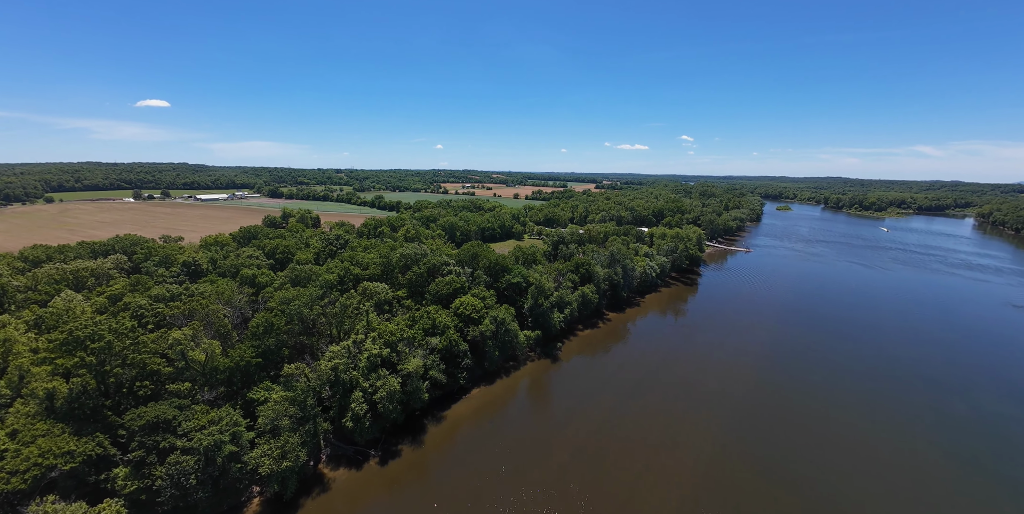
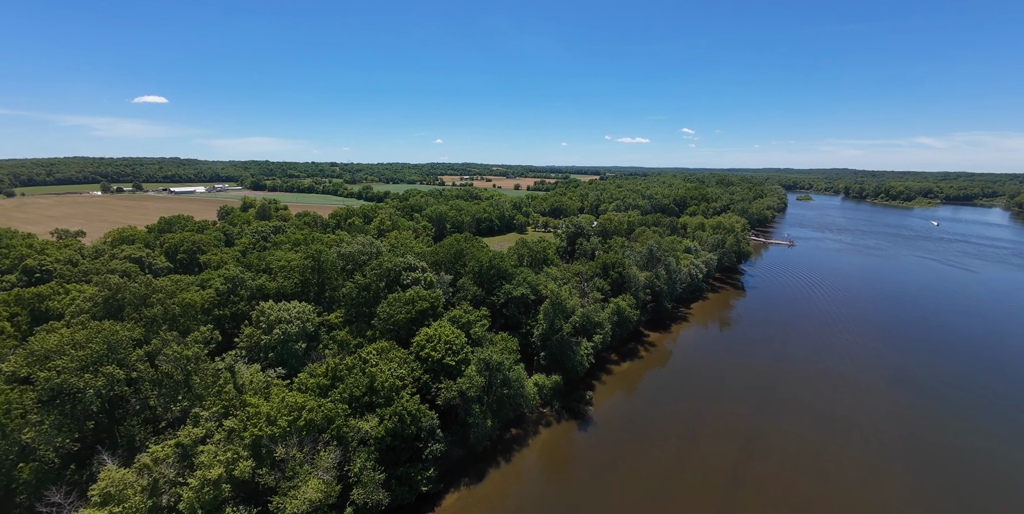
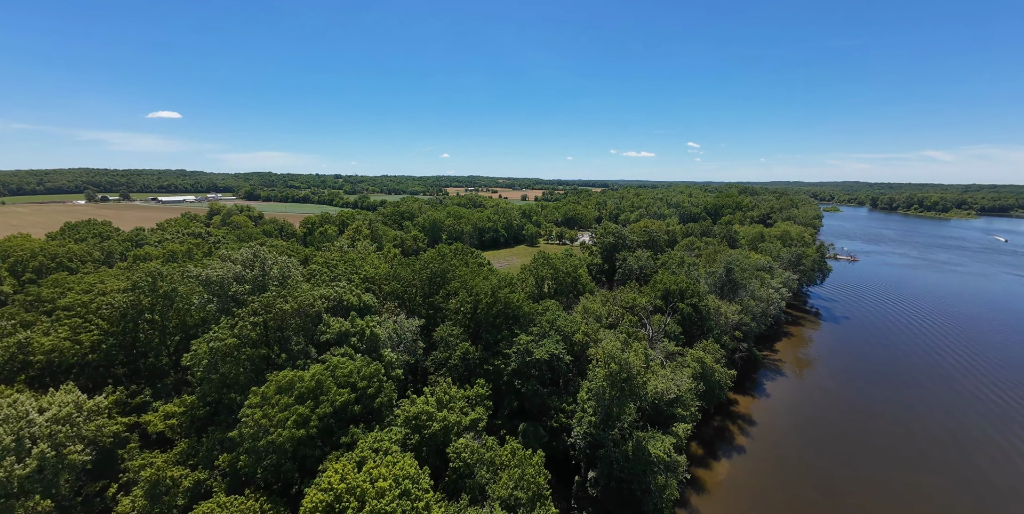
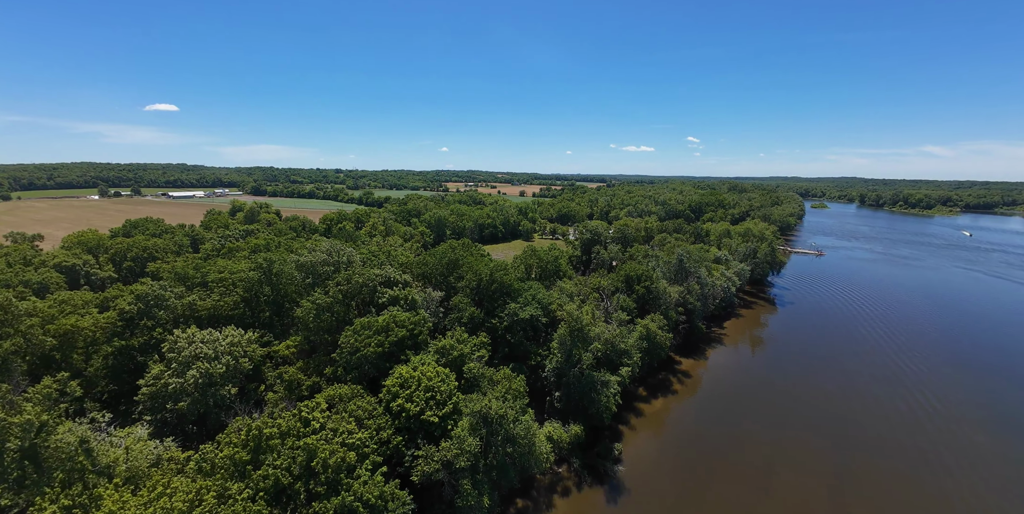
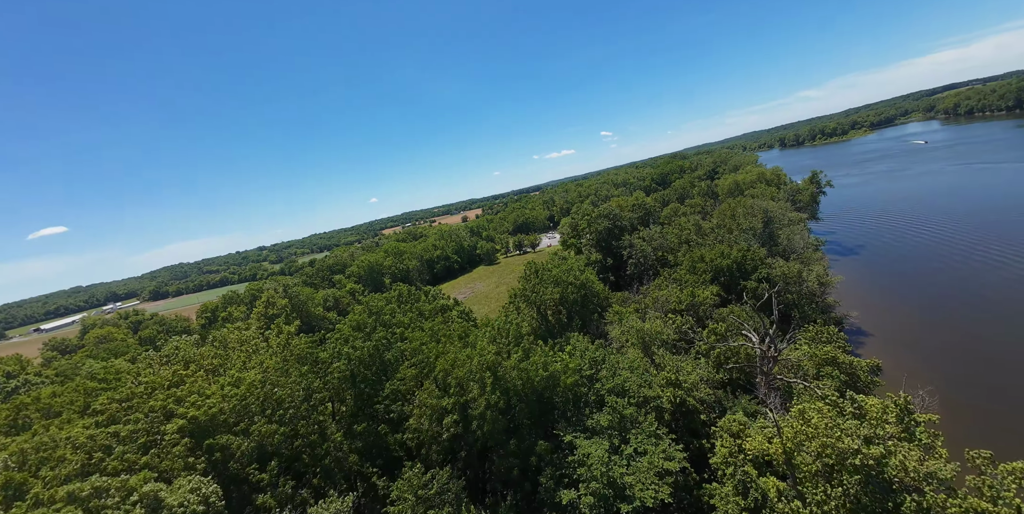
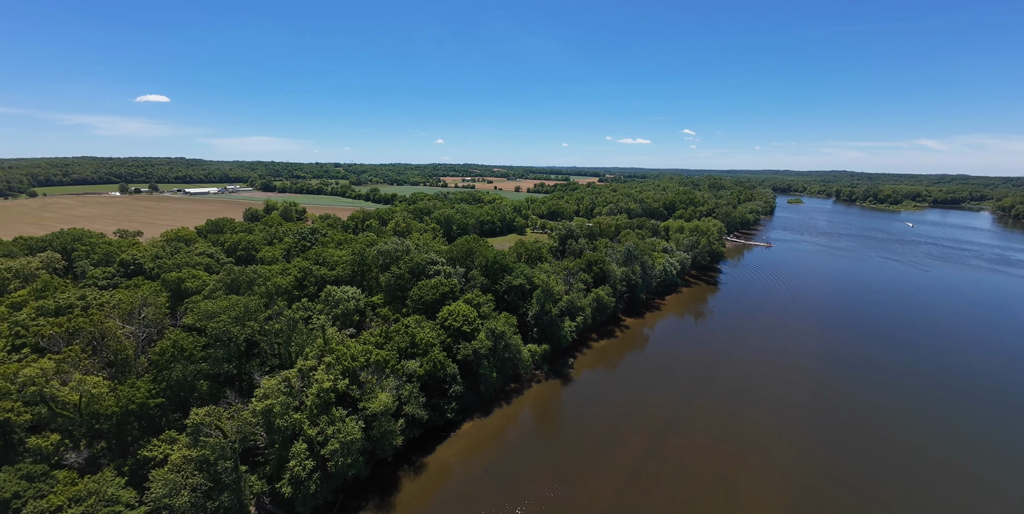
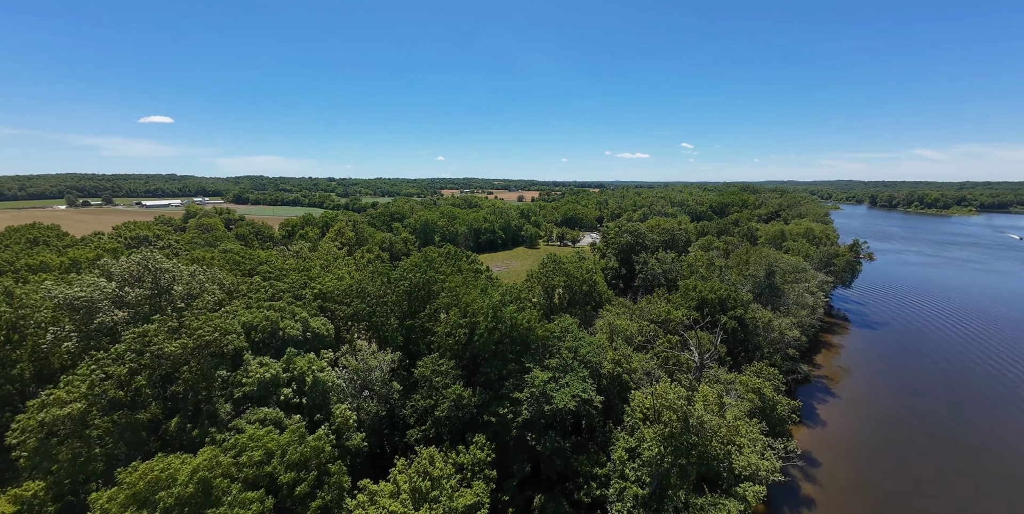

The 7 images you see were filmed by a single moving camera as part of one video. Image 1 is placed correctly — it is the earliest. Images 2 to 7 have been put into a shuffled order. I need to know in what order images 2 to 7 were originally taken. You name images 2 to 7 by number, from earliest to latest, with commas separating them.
6, 2, 4, 3, 7, 5
